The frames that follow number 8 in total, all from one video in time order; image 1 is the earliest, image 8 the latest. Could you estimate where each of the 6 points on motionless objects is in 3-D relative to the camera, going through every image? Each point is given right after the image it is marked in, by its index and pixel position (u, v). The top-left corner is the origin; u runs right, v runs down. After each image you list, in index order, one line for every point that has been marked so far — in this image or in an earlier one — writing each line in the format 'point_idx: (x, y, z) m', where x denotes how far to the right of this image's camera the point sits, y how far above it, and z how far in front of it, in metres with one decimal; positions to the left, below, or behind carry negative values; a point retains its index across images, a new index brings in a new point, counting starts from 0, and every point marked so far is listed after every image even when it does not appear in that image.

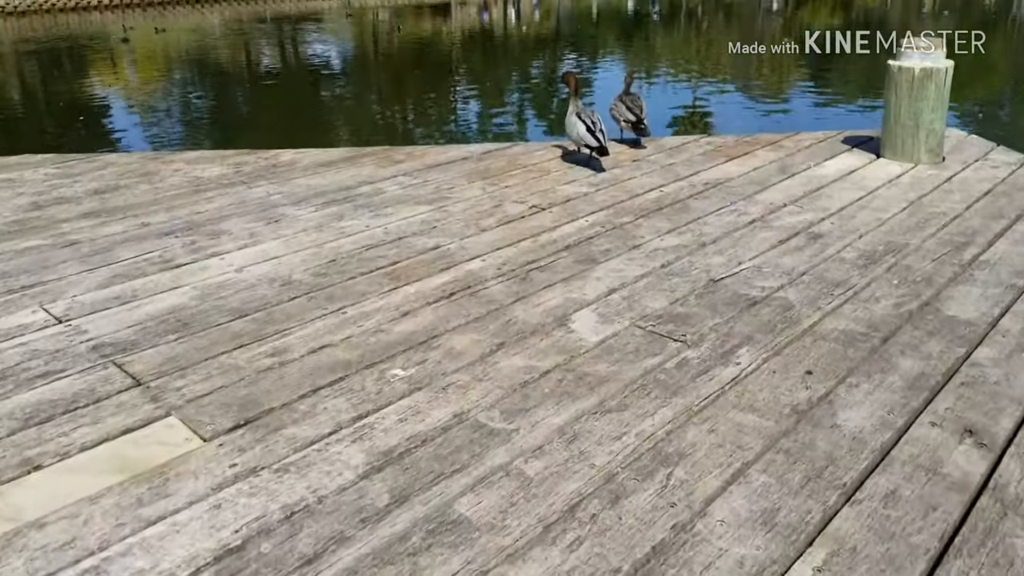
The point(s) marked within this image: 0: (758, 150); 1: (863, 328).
0: (+1.8, +1.0, +5.8) m
1: (+1.4, -0.2, +3.1) m
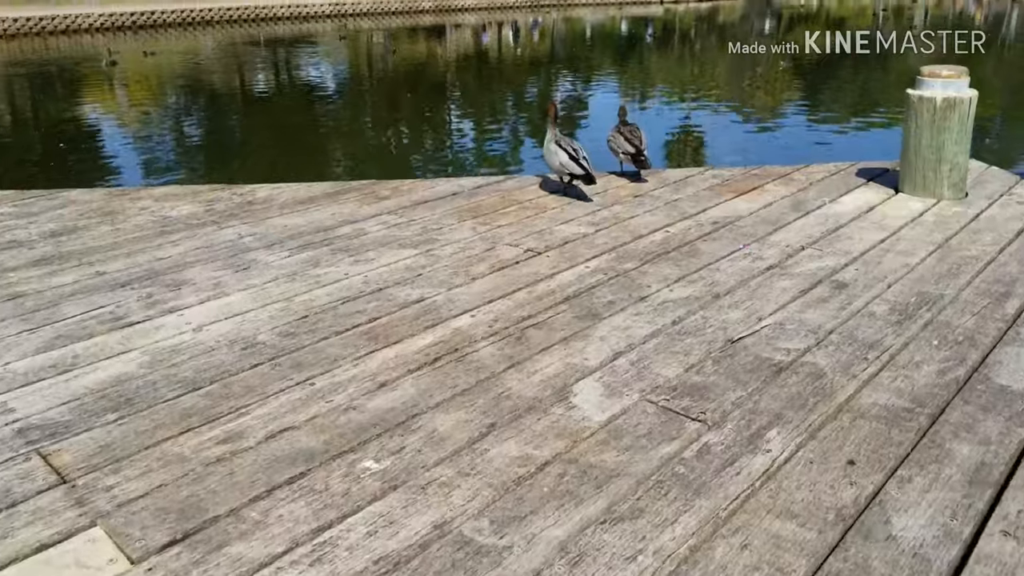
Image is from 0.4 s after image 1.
0: (+1.8, +0.7, +5.4) m
1: (+1.4, -0.4, +2.7) m
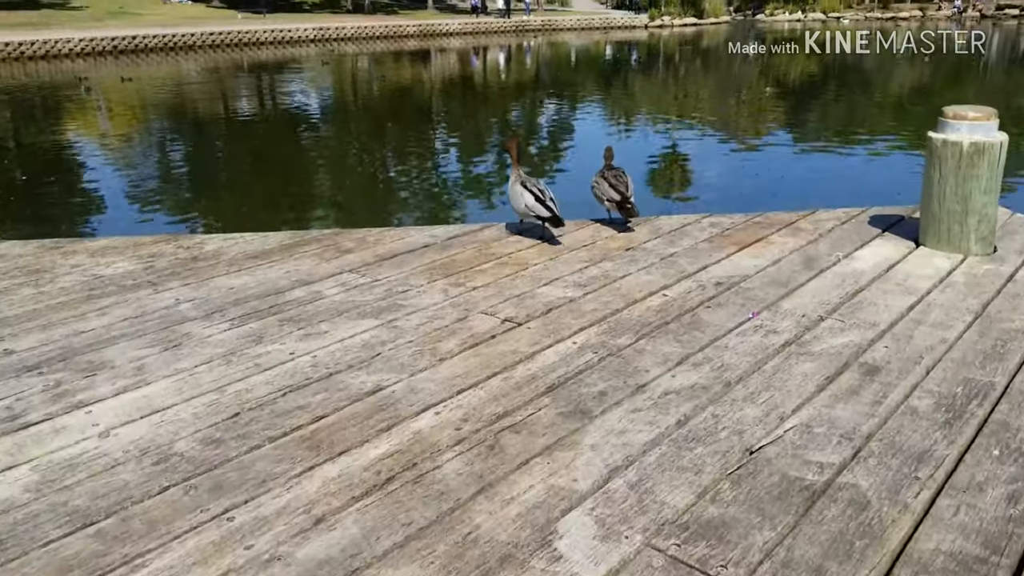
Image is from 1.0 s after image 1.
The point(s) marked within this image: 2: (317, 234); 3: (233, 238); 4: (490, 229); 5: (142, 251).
0: (+1.6, +0.3, +4.9) m
1: (+1.3, -0.7, +2.2) m
2: (-1.3, +0.4, +5.5) m
3: (-1.9, +0.3, +5.4) m
4: (-0.1, +0.4, +5.4) m
5: (-2.4, +0.2, +5.1) m
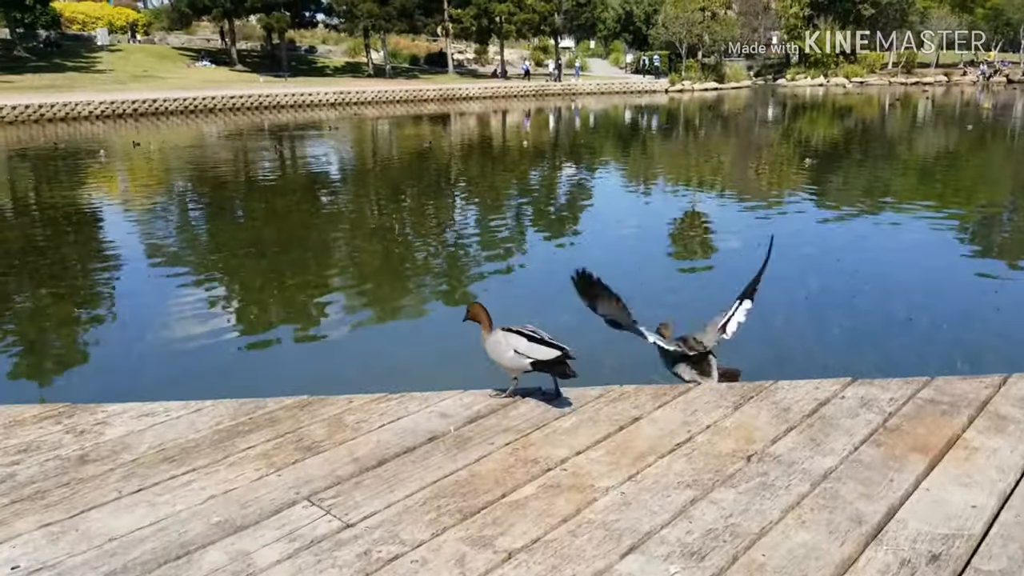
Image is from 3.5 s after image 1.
0: (+1.8, -0.6, +3.1) m
1: (+1.4, -1.4, +0.3) m
2: (-1.1, -0.6, +3.8) m
3: (-1.7, -0.6, +3.7) m
4: (+0.1, -0.5, +3.7) m
5: (-2.2, -0.7, +3.4) m
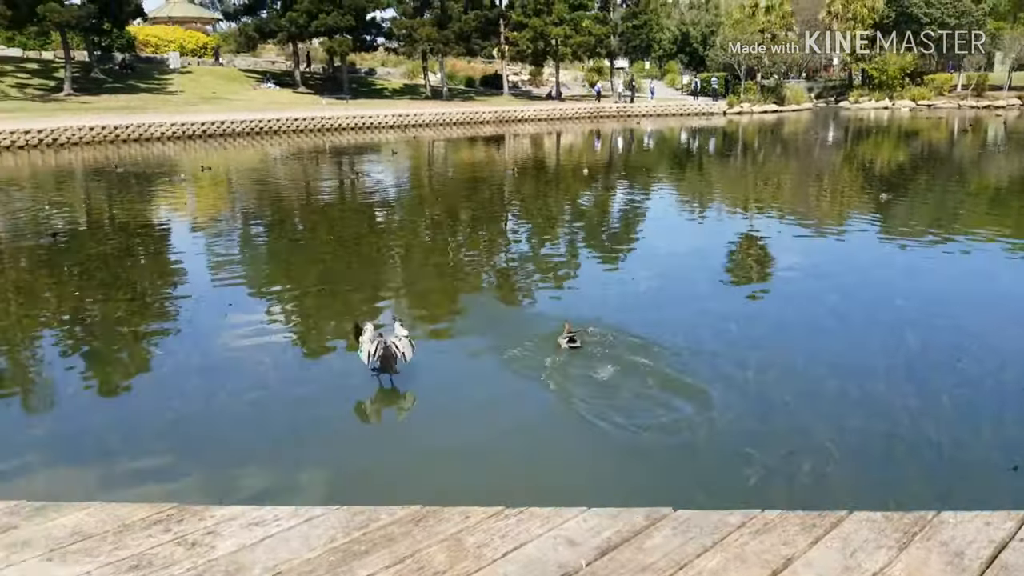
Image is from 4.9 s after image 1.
0: (+2.4, -1.1, +2.7) m
1: (+1.8, -1.9, -0.1) m
2: (-0.5, -1.1, +3.5) m
3: (-1.1, -1.1, +3.5) m
4: (+0.7, -1.0, +3.4) m
5: (-1.6, -1.1, +3.3) m
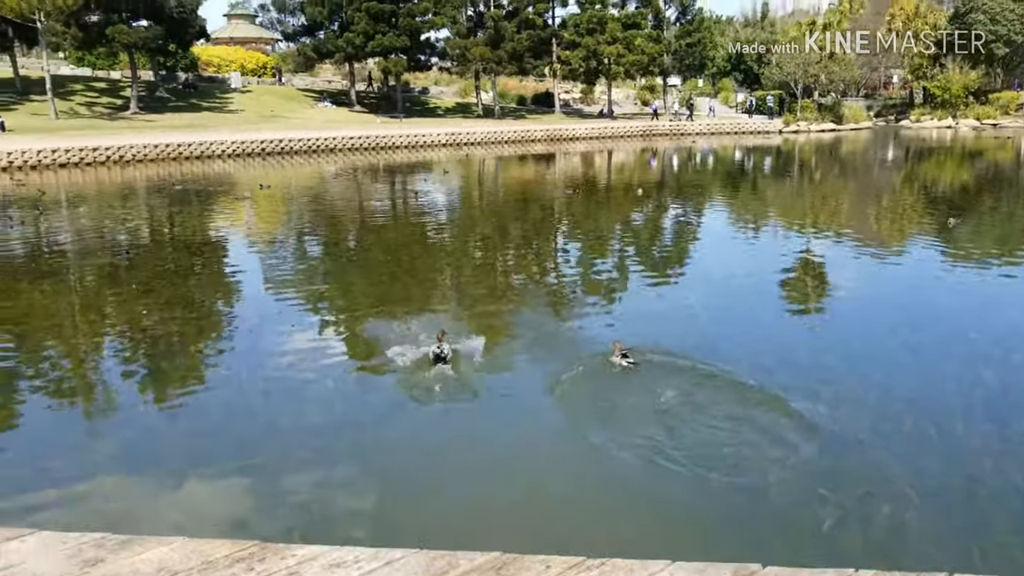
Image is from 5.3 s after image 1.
0: (+2.7, -1.3, +2.5) m
1: (+1.9, -2.0, -0.3) m
2: (-0.2, -1.2, +3.5) m
3: (-0.7, -1.3, +3.5) m
4: (+1.0, -1.2, +3.2) m
5: (-1.3, -1.3, +3.3) m
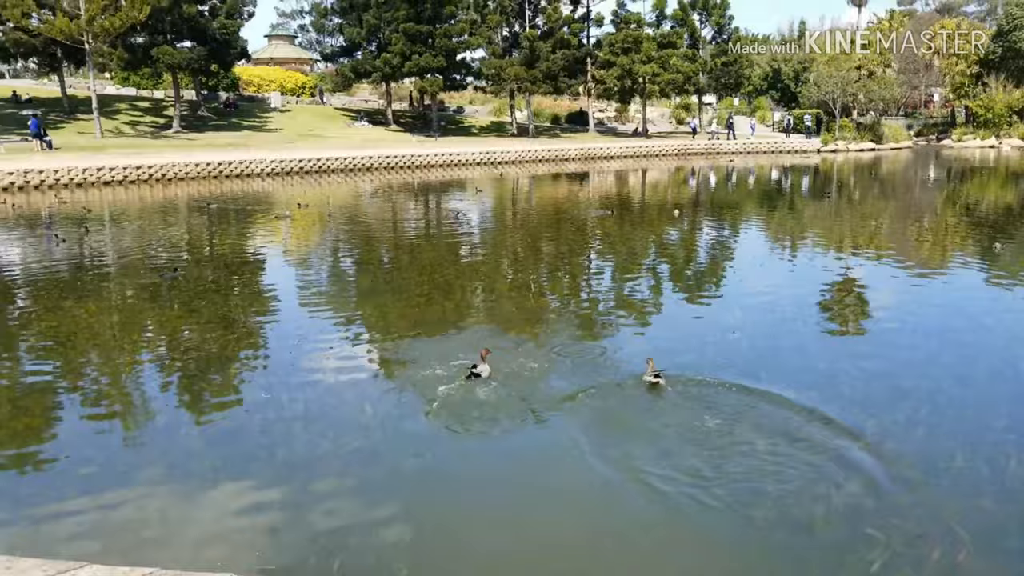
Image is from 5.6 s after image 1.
0: (+2.8, -1.5, +2.3) m
1: (+1.9, -2.1, -0.4) m
2: (0.0, -1.4, +3.4) m
3: (-0.6, -1.4, +3.4) m
4: (+1.2, -1.4, +3.1) m
5: (-1.1, -1.5, +3.3) m
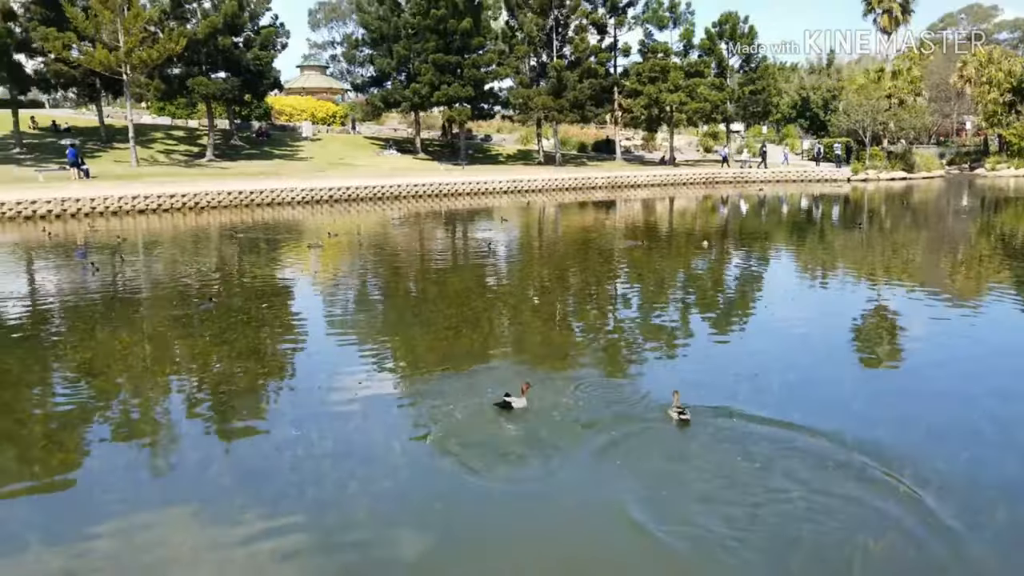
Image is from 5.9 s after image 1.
0: (+2.9, -1.8, +2.1) m
1: (+1.9, -2.3, -0.6) m
2: (+0.1, -1.7, +3.3) m
3: (-0.4, -1.7, +3.3) m
4: (+1.3, -1.7, +3.0) m
5: (-1.0, -1.7, +3.2) m
